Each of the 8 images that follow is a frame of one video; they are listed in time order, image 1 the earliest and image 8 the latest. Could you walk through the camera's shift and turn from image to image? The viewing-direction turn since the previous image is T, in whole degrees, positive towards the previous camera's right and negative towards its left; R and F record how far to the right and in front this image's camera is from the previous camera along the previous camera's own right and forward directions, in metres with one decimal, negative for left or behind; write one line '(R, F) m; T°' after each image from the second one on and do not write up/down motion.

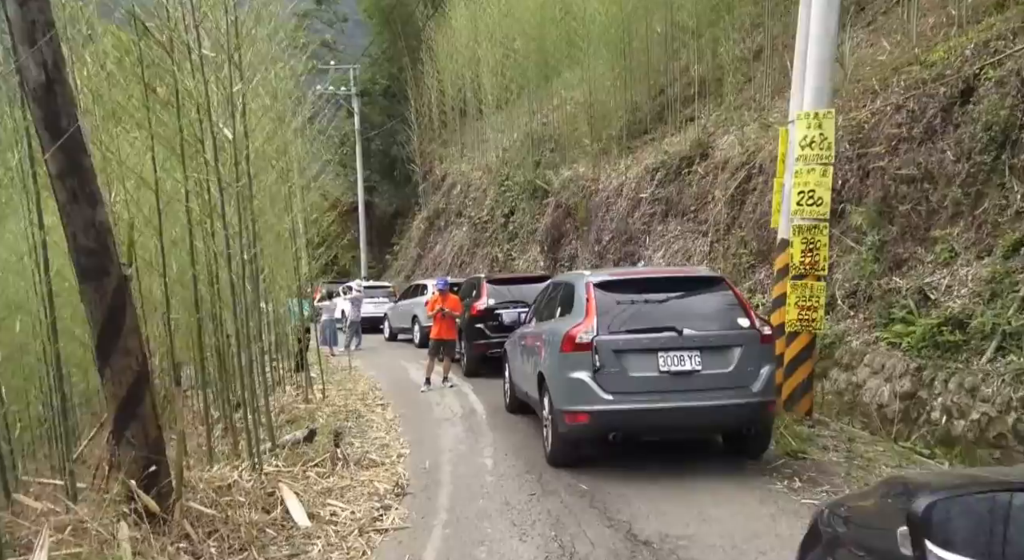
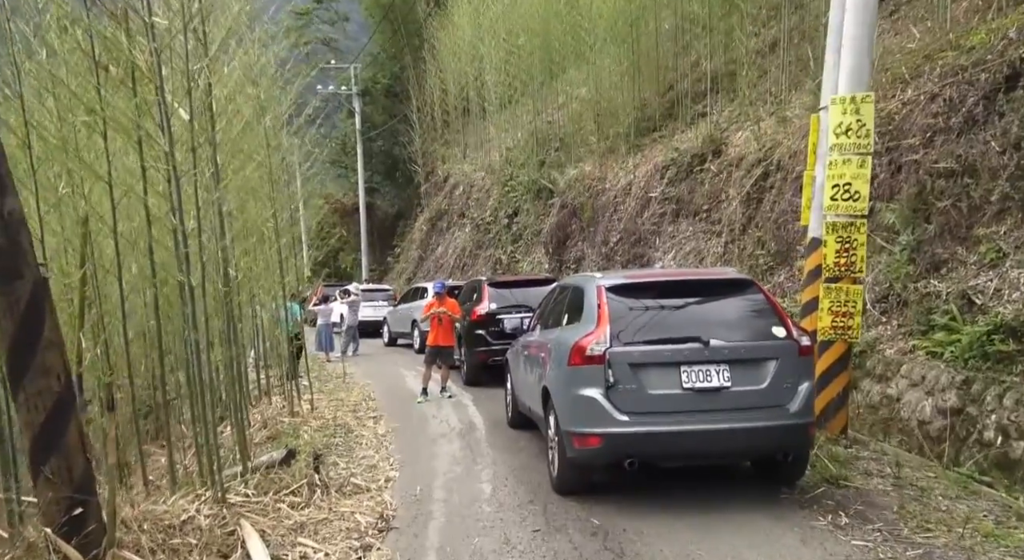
(0.0, +0.7) m; 0°
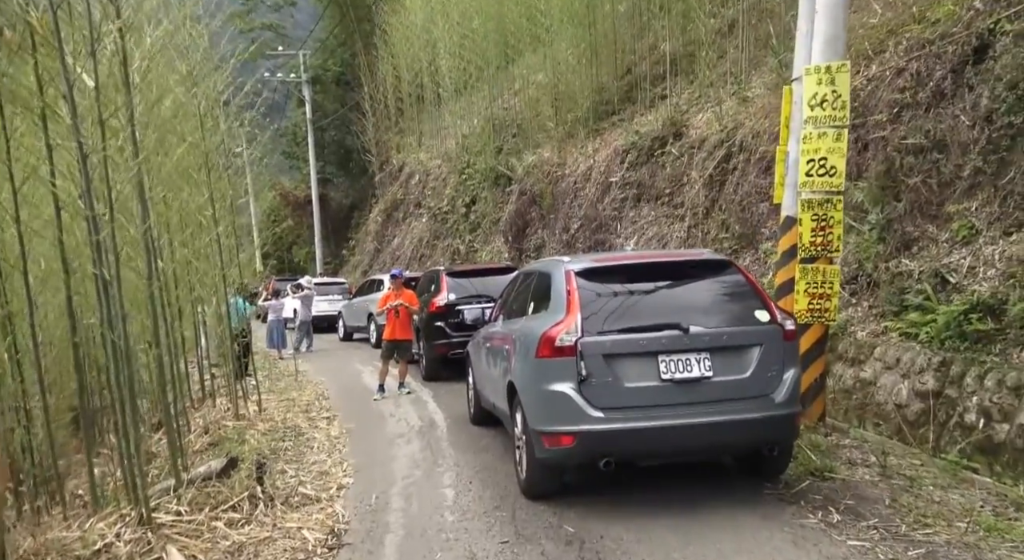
(0.0, +0.5) m; +3°
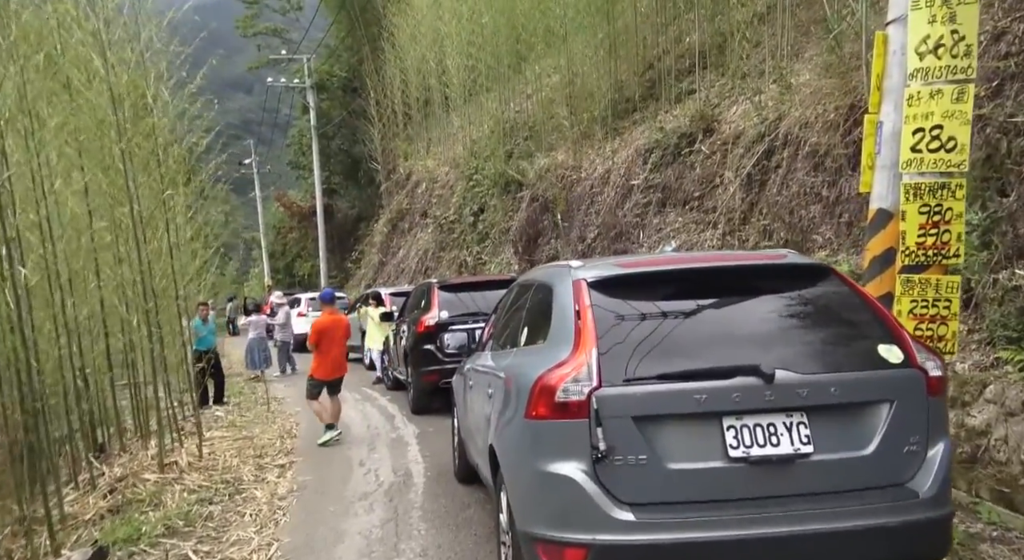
(+0.1, +1.8) m; -1°
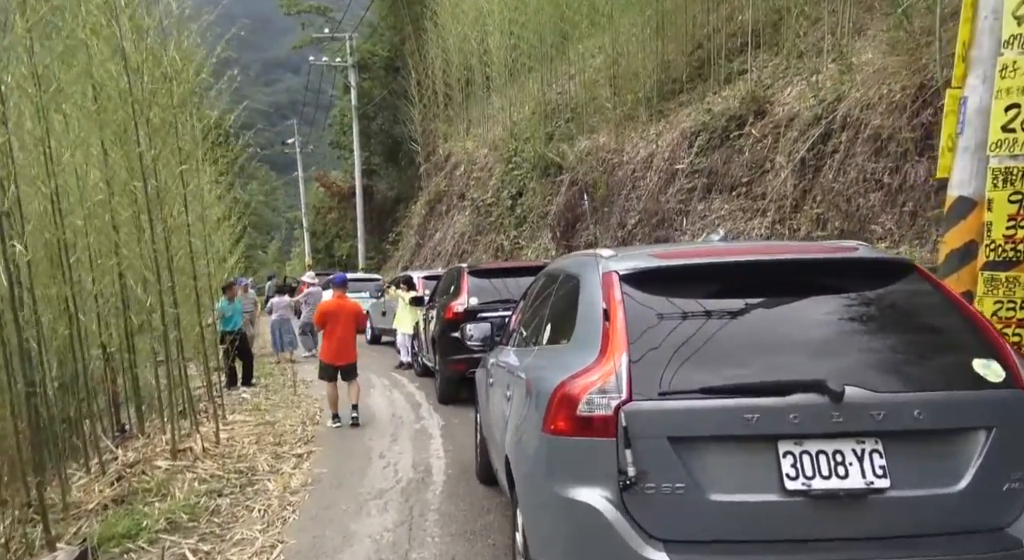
(+0.1, +0.4) m; -3°
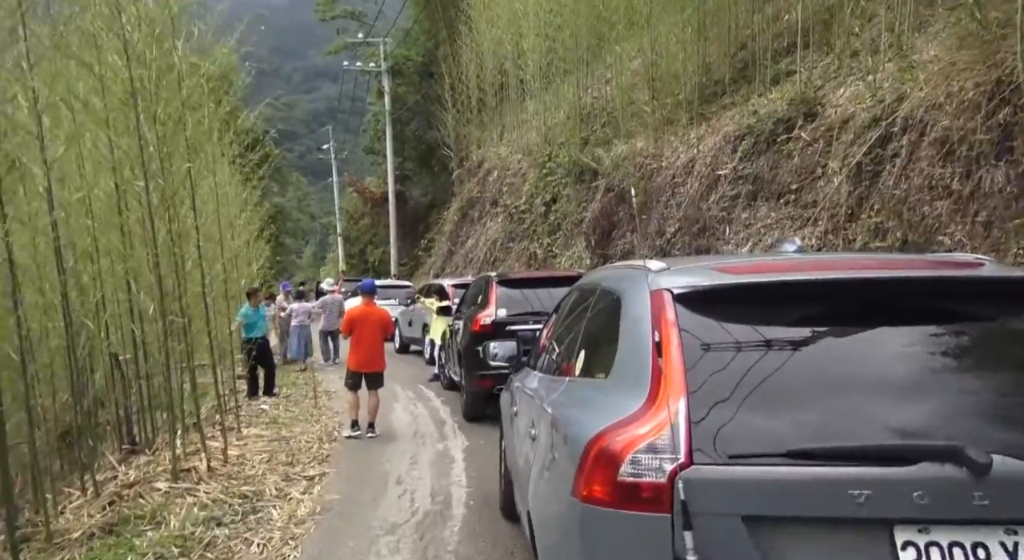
(0.0, +0.6) m; -2°
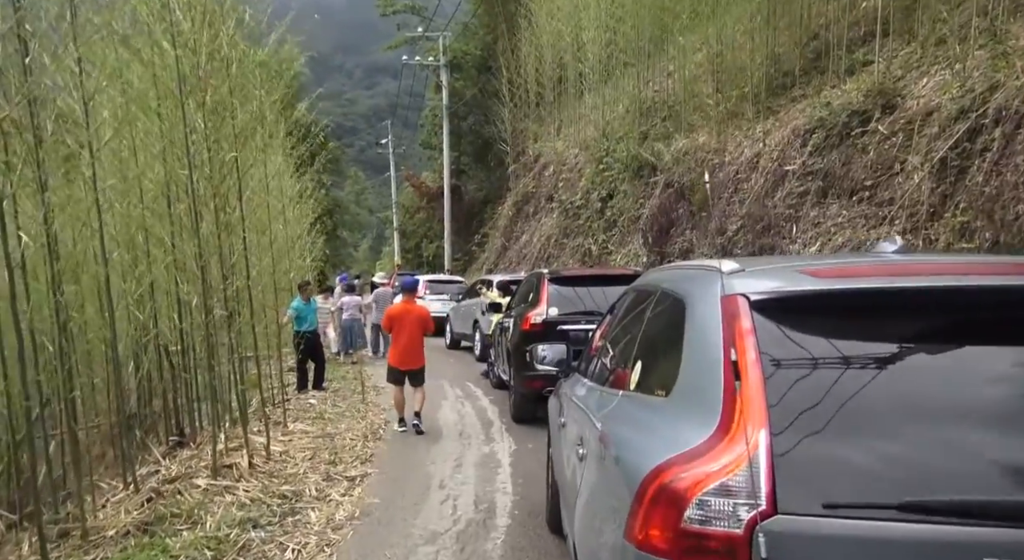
(0.0, +0.3) m; -4°
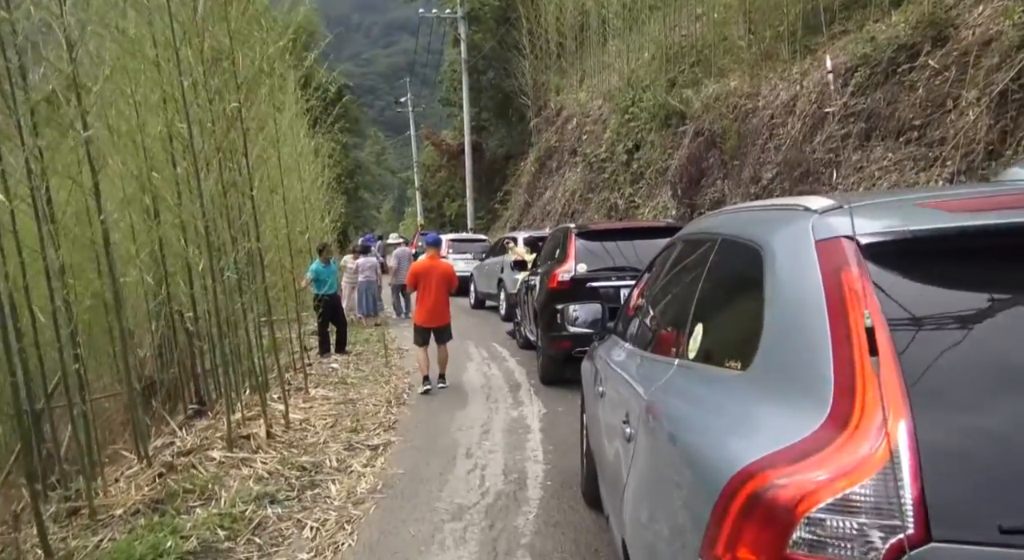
(0.0, +0.4) m; -2°
